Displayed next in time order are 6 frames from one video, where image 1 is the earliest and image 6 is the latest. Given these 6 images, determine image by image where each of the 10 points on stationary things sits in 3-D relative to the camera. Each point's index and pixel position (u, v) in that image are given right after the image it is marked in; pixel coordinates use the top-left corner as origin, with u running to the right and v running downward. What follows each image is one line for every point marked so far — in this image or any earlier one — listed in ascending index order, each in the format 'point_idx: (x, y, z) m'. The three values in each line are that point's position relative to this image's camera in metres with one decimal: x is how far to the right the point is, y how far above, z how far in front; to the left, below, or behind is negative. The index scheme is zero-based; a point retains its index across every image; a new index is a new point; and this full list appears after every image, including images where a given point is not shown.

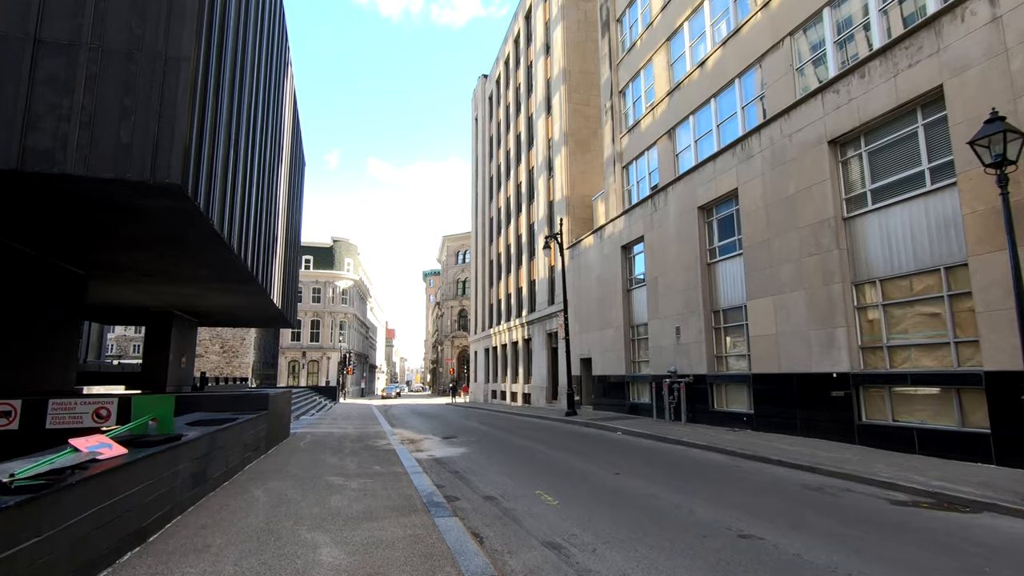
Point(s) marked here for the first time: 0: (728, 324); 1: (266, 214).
0: (+6.3, -1.1, +16.1) m
1: (-7.5, +2.2, +16.8) m
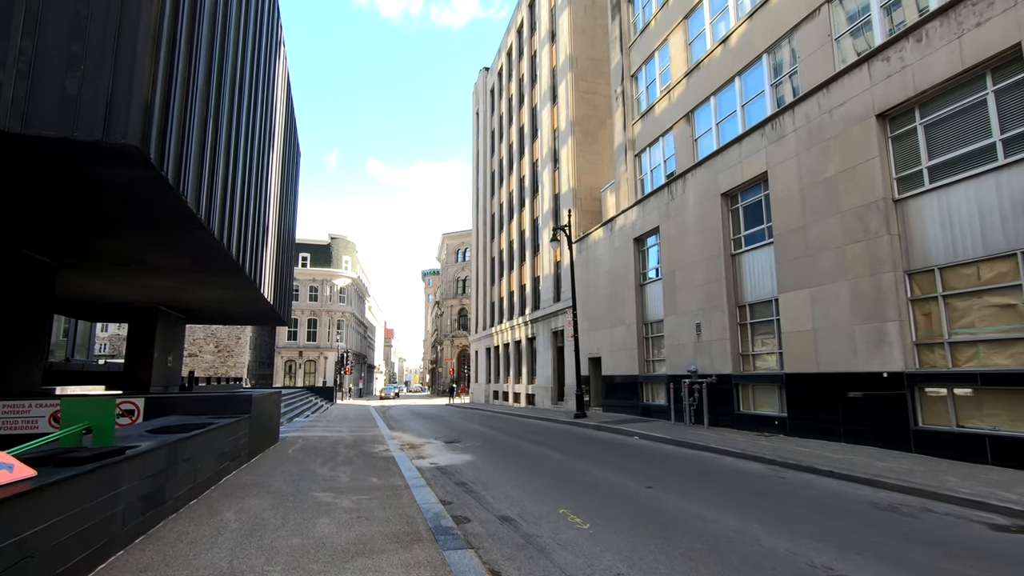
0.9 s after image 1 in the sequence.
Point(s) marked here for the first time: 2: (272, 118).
0: (+6.6, -0.8, +14.9) m
1: (-7.3, +2.4, +15.5) m
2: (-8.0, +5.6, +18.1) m
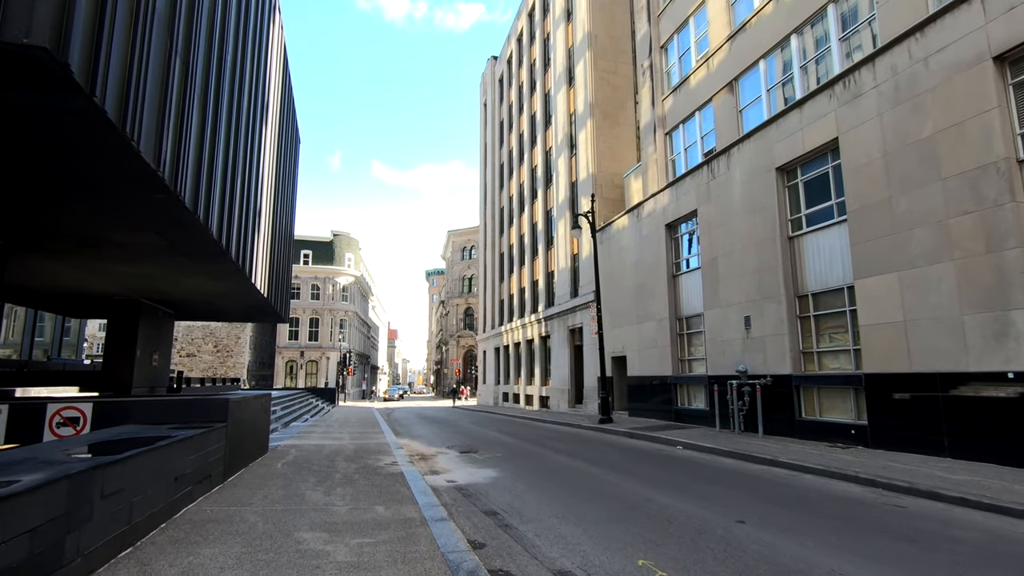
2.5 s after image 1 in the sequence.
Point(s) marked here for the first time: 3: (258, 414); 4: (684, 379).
0: (+7.2, -0.5, +12.8) m
1: (-6.6, +2.8, +13.5) m
2: (-7.4, +5.9, +16.2) m
3: (-5.1, -2.5, +11.0) m
4: (+5.5, -2.9, +17.6) m
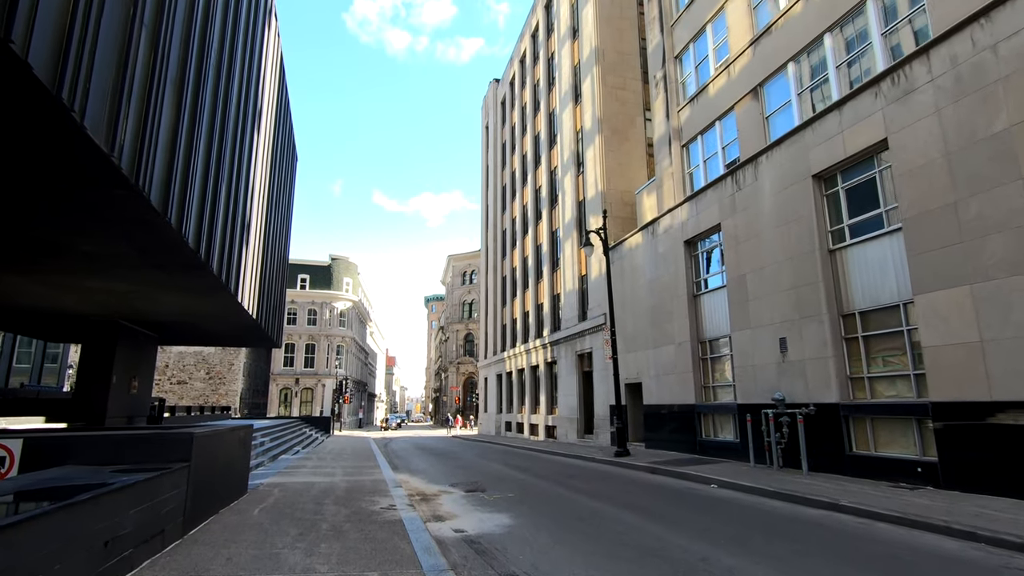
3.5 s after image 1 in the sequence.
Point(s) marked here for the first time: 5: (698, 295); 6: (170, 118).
0: (+7.4, -0.9, +11.5) m
1: (-6.4, +2.4, +12.3) m
2: (-7.1, +5.4, +15.1) m
3: (-4.8, -2.8, +9.5) m
4: (+5.8, -3.5, +16.2) m
5: (+5.9, -0.2, +17.4) m
6: (-5.2, +2.7, +8.5) m
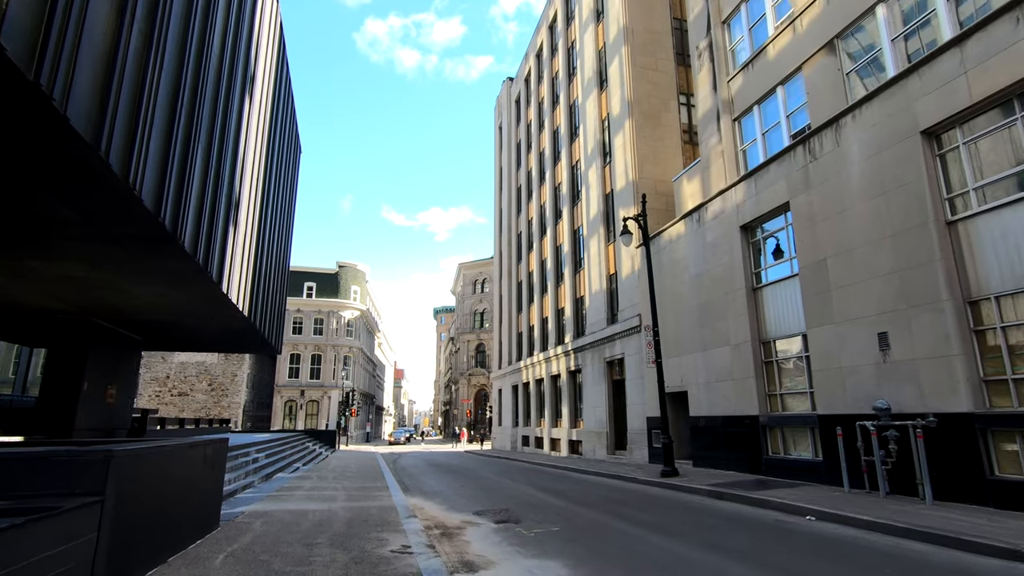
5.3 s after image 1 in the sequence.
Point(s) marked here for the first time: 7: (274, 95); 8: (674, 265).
0: (+8.2, -0.5, +9.0) m
1: (-5.6, +2.7, +10.1) m
2: (-6.3, +5.6, +13.0) m
3: (-4.1, -2.4, +7.1) m
4: (+6.6, -3.3, +13.6) m
5: (+6.7, 0.0, +14.9) m
6: (-4.5, +3.1, +6.3) m
7: (-7.9, +6.5, +18.3) m
8: (+5.5, +0.8, +18.6) m
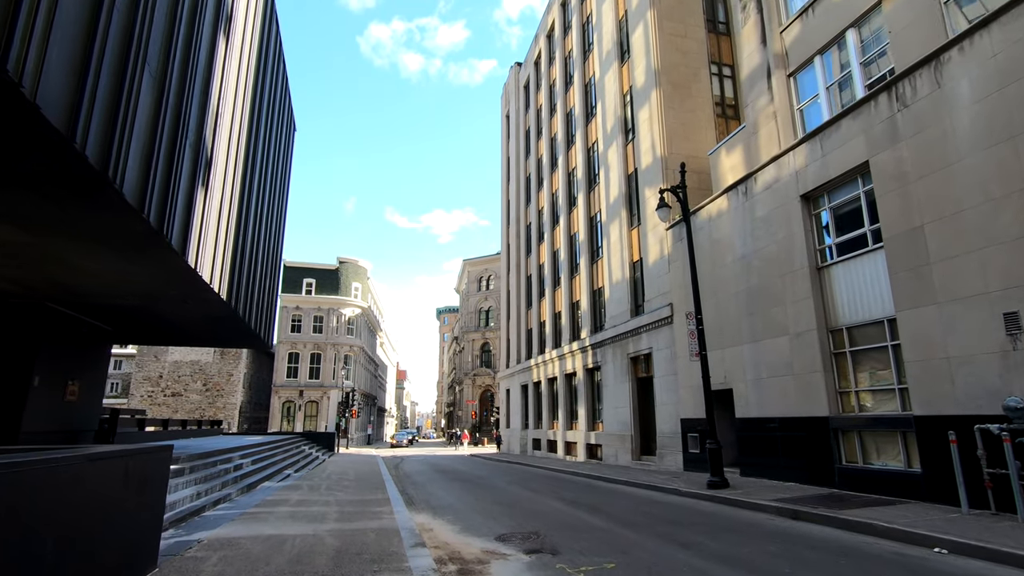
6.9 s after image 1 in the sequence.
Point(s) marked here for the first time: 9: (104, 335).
0: (+8.7, 0.0, +6.7) m
1: (-5.1, +3.2, +7.9) m
2: (-5.8, +6.1, +10.8) m
3: (-3.6, -1.8, +4.9) m
4: (+7.1, -2.8, +11.4) m
5: (+7.2, +0.5, +12.7) m
6: (-4.0, +3.6, +4.1) m
7: (-7.4, +7.0, +16.2) m
8: (+6.0, +1.2, +16.3) m
9: (-12.0, -1.3, +16.2) m
